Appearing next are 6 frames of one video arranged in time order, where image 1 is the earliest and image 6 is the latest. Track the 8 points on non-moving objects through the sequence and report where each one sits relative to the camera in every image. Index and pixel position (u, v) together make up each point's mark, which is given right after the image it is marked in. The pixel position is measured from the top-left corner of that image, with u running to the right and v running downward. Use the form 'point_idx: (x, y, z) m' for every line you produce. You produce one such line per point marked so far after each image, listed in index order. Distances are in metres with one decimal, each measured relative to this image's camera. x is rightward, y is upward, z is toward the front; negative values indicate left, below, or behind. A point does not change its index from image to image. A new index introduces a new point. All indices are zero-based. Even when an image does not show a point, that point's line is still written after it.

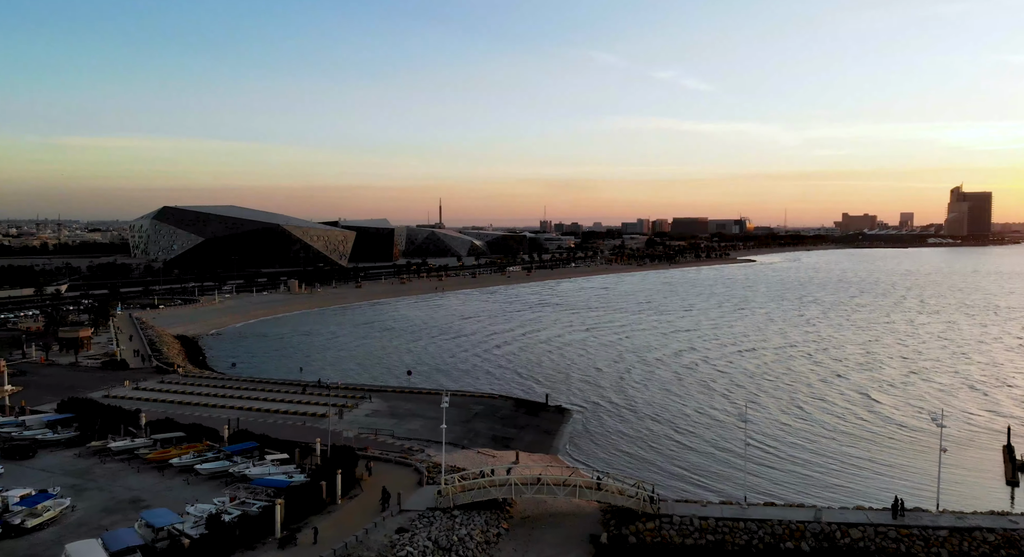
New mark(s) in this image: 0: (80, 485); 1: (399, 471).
0: (-12.6, -6.0, +19.8) m
1: (-2.9, -5.0, +17.7) m
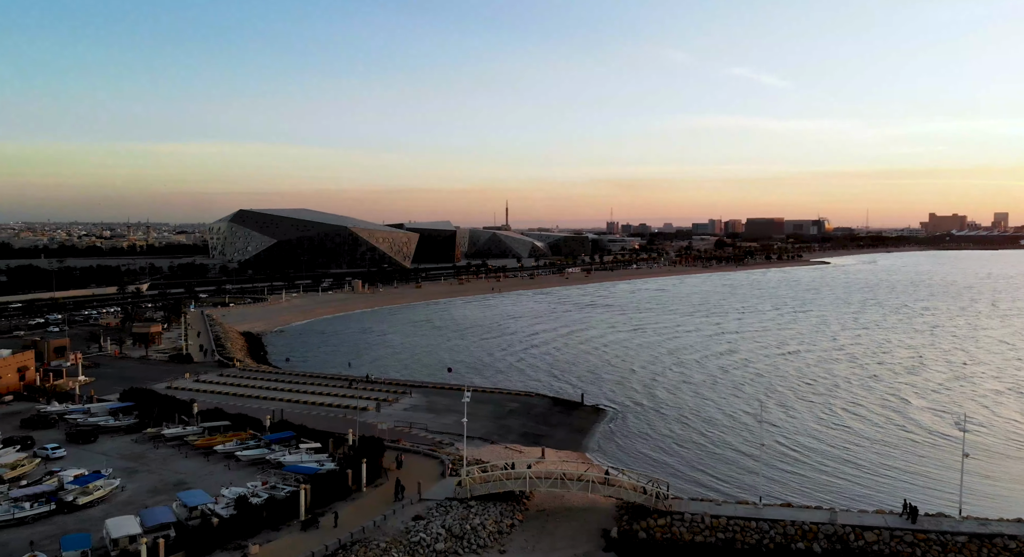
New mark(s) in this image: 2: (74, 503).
0: (-11.8, -5.8, +21.1) m
1: (-2.3, -4.9, +18.2) m
2: (-10.9, -5.6, +17.0) m
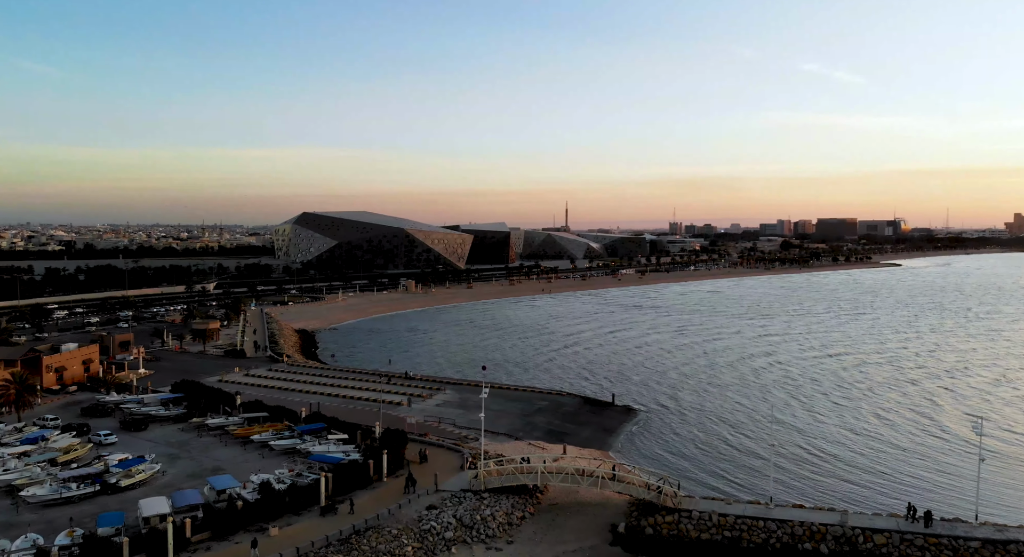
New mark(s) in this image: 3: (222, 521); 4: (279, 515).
0: (-11.0, -5.7, +22.2) m
1: (-1.8, -4.8, +18.6) m
2: (-10.5, -5.5, +18.1) m
3: (-6.0, -5.0, +14.1) m
4: (-5.1, -5.1, +14.8) m
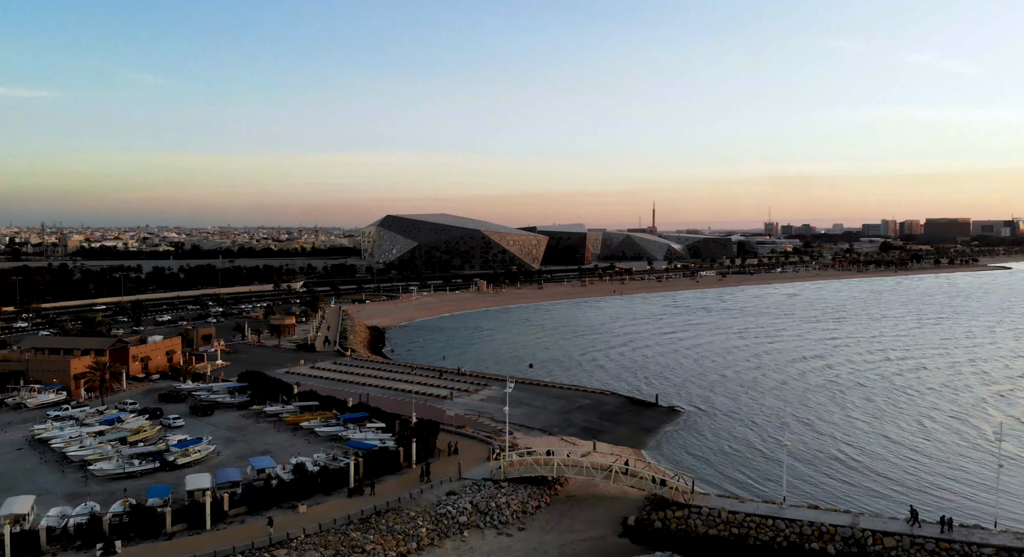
0: (-9.8, -5.5, +23.8) m
1: (-1.0, -4.7, +19.3) m
2: (-9.7, -5.3, +19.6) m
3: (-5.7, -4.8, +15.1) m
4: (-4.7, -5.0, +15.7) m
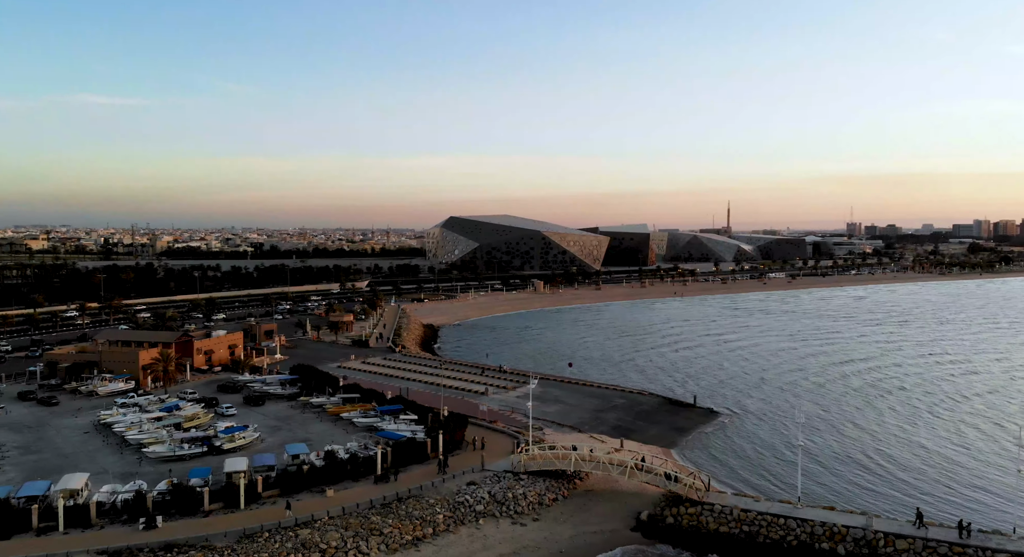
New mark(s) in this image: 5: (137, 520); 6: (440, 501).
0: (-8.7, -5.4, +24.9) m
1: (-0.2, -4.7, +19.7) m
2: (-8.9, -5.1, +20.8) m
3: (-5.2, -4.7, +16.0) m
4: (-4.2, -4.9, +16.5) m
5: (-8.0, -5.1, +14.5) m
6: (-1.6, -4.8, +14.7) m
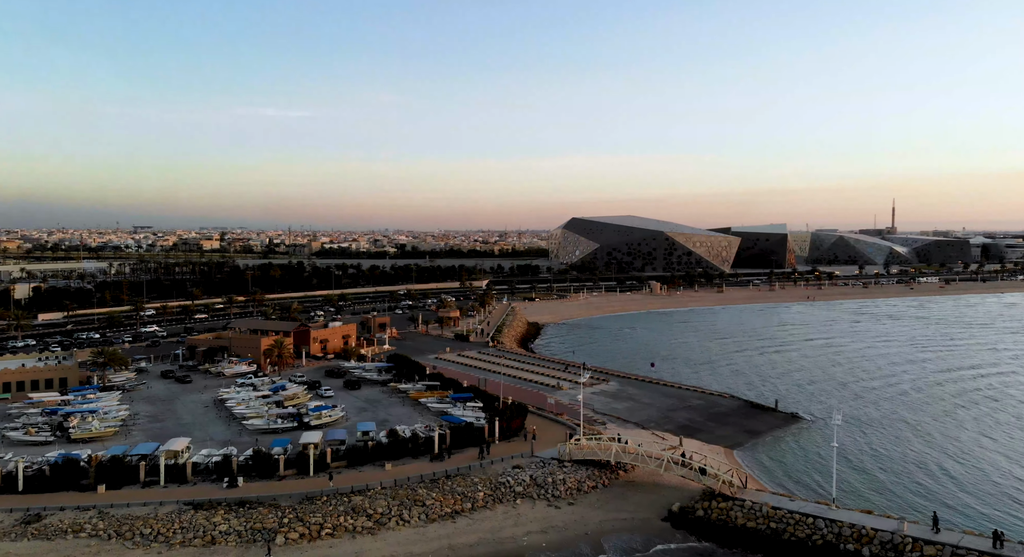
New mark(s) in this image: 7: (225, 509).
0: (-6.0, -5.1, +27.0) m
1: (+1.5, -4.6, +20.4) m
2: (-6.9, -4.9, +22.9) m
3: (-4.1, -4.5, +17.6) m
4: (-3.0, -4.7, +17.9) m
5: (-7.1, -4.9, +16.6) m
6: (-0.7, -4.7, +15.8) m
7: (-6.2, -4.9, +14.6) m
